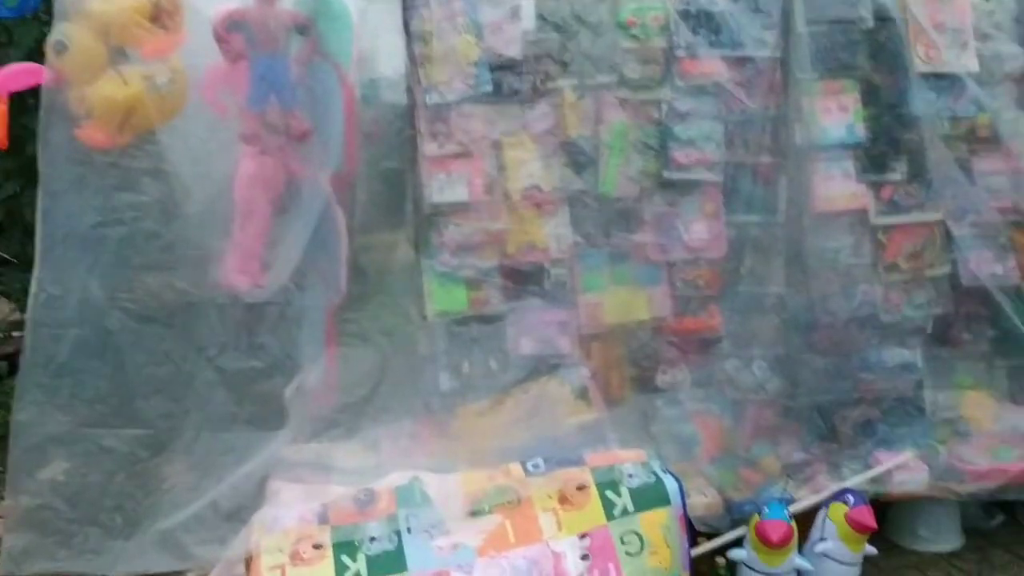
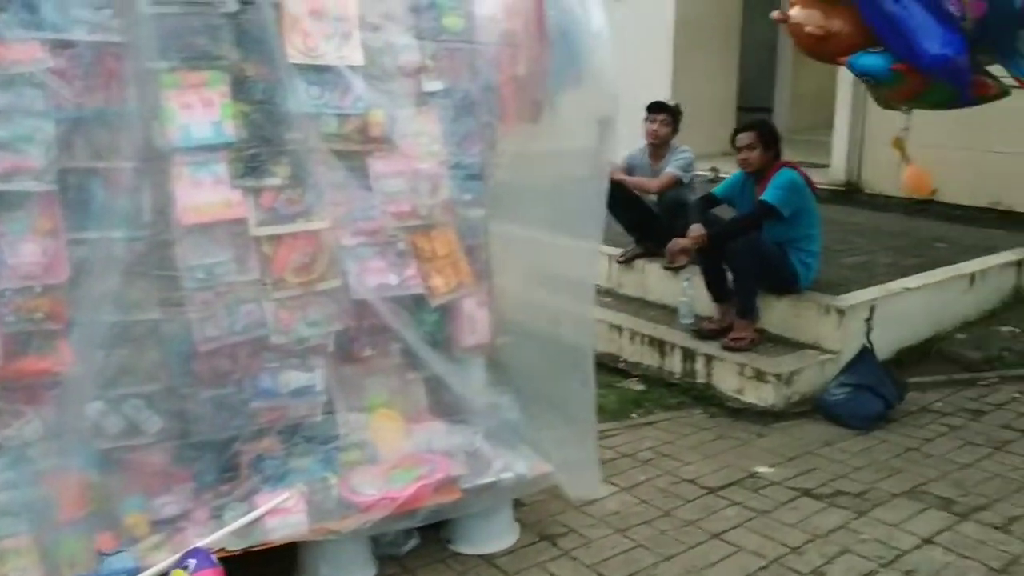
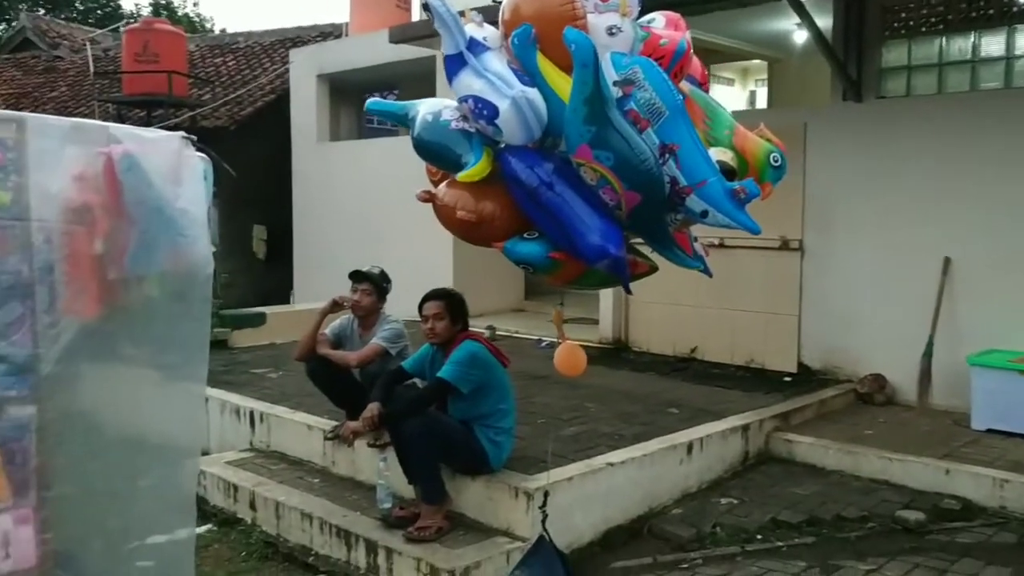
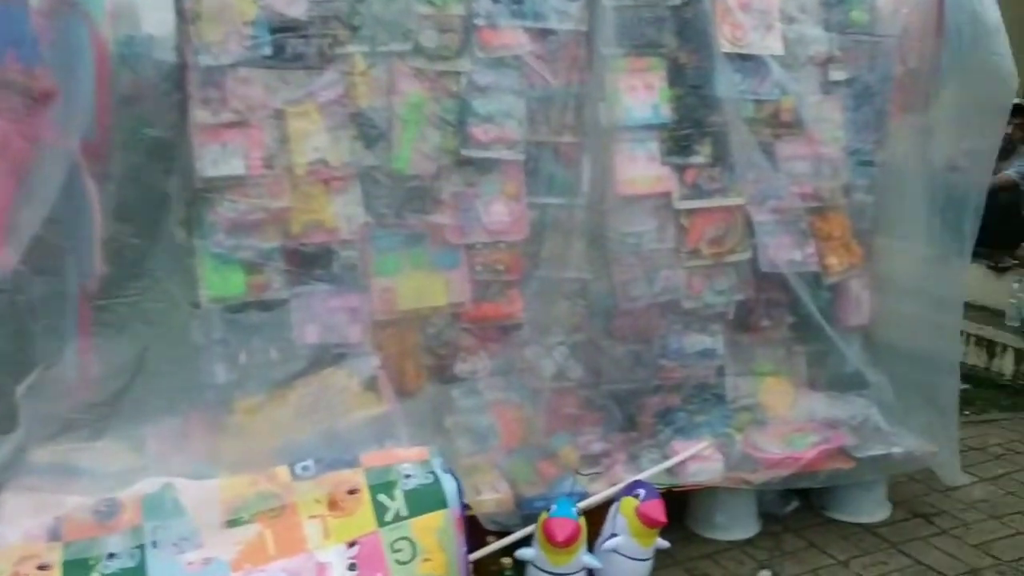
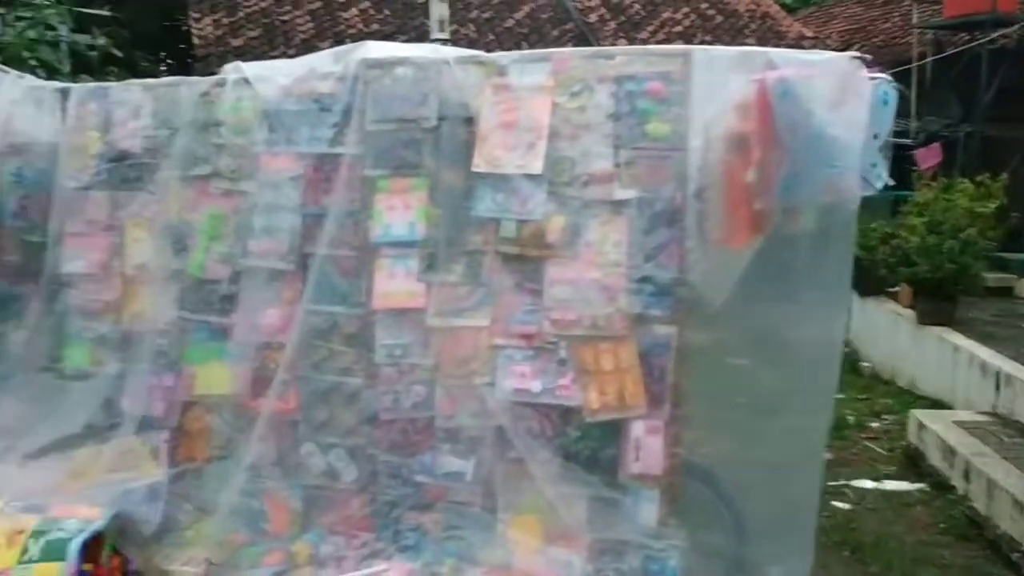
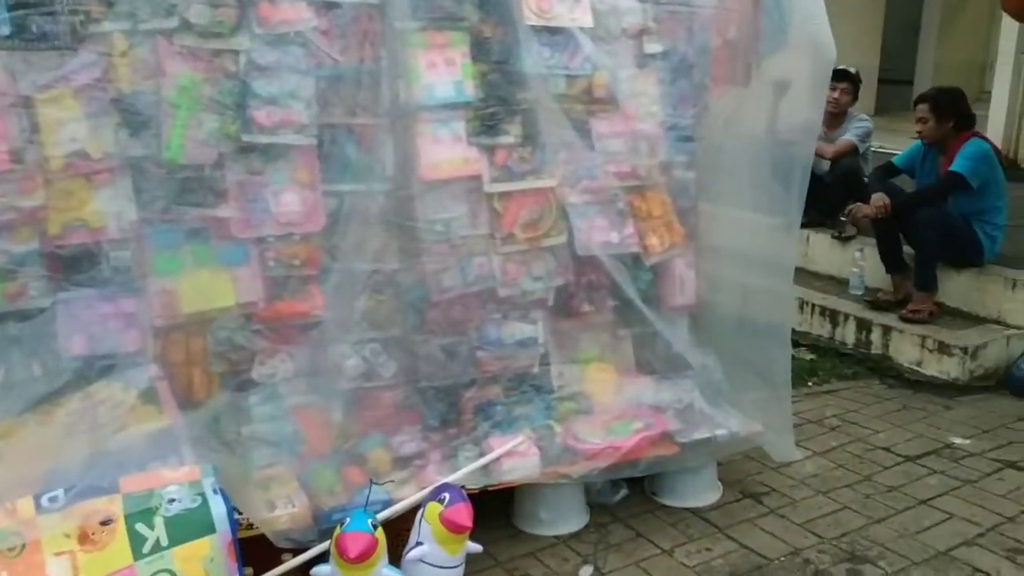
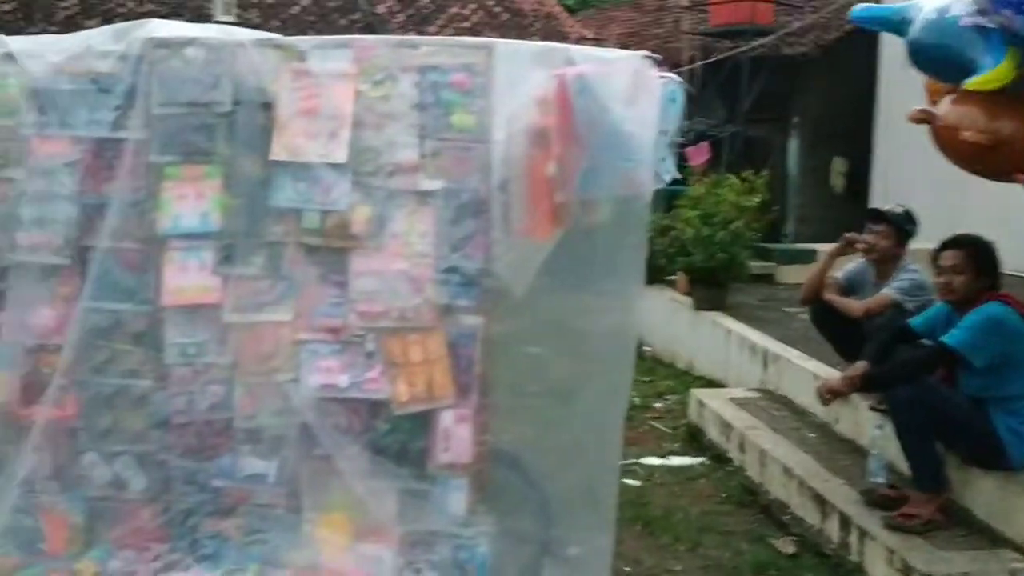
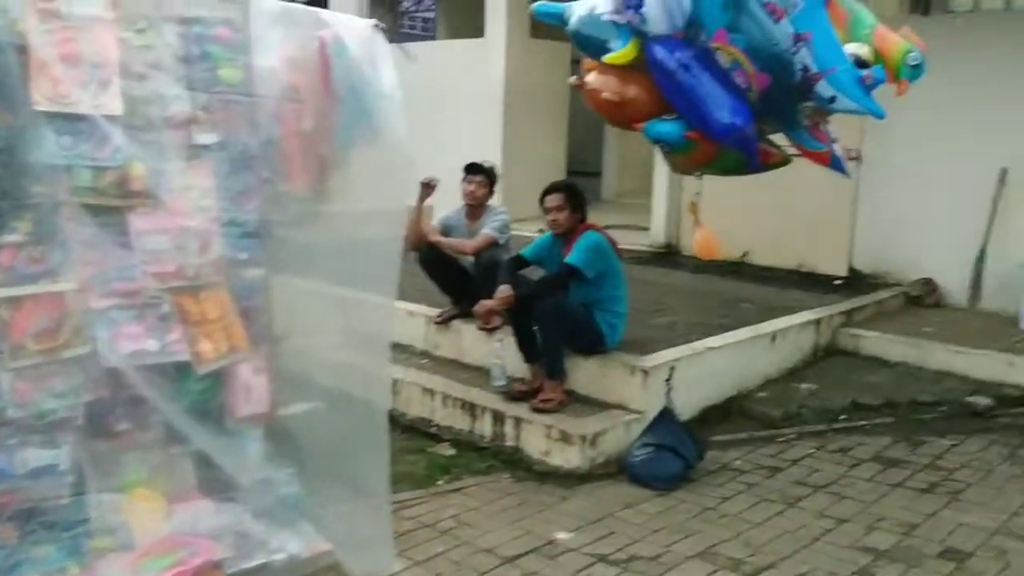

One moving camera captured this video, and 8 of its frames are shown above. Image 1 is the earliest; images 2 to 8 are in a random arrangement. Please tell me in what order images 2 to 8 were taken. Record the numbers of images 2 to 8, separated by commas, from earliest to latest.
4, 6, 2, 8, 3, 7, 5
